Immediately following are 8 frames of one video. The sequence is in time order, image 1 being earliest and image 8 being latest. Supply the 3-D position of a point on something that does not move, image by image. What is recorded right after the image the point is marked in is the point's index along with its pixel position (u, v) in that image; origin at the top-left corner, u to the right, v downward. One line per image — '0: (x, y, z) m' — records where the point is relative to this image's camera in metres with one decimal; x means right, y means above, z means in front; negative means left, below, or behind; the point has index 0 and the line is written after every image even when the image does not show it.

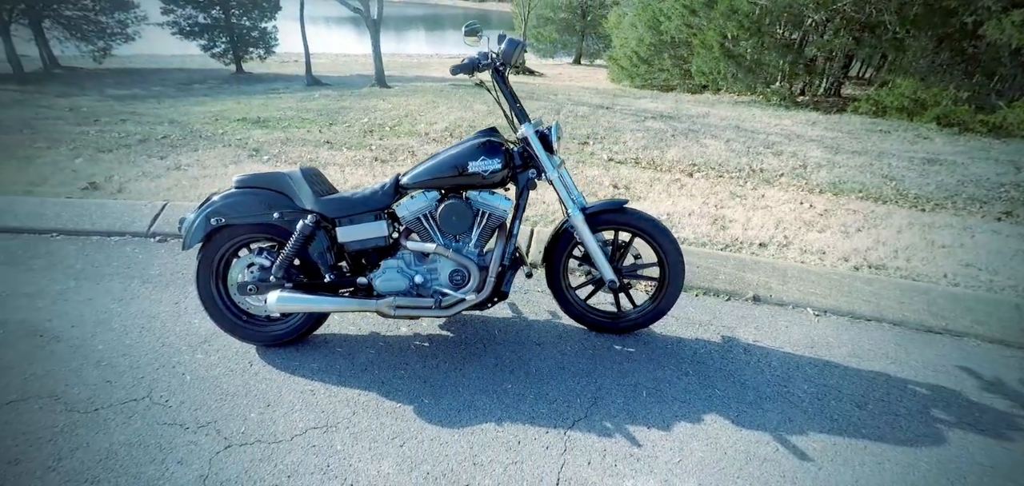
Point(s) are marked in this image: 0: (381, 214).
0: (-0.6, +0.1, +2.6) m
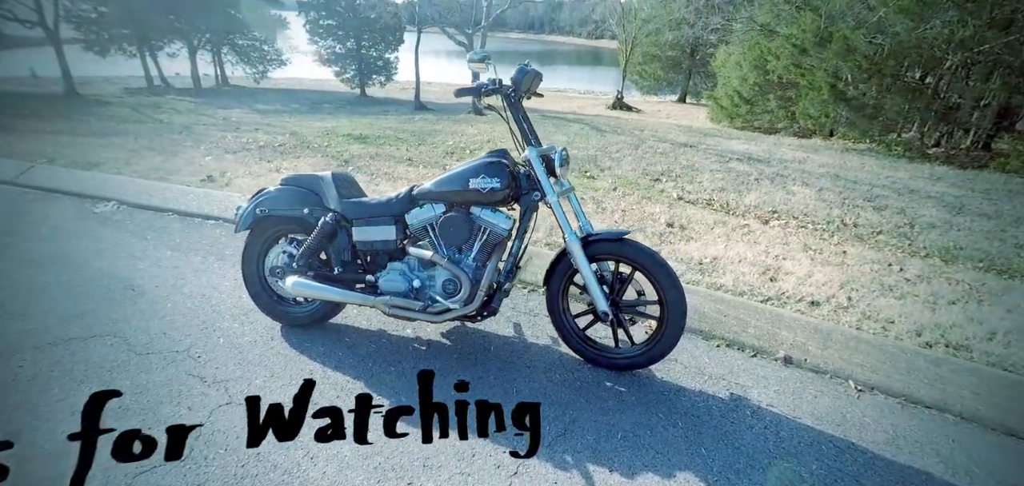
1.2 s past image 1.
0: (-0.7, +0.1, +2.9) m
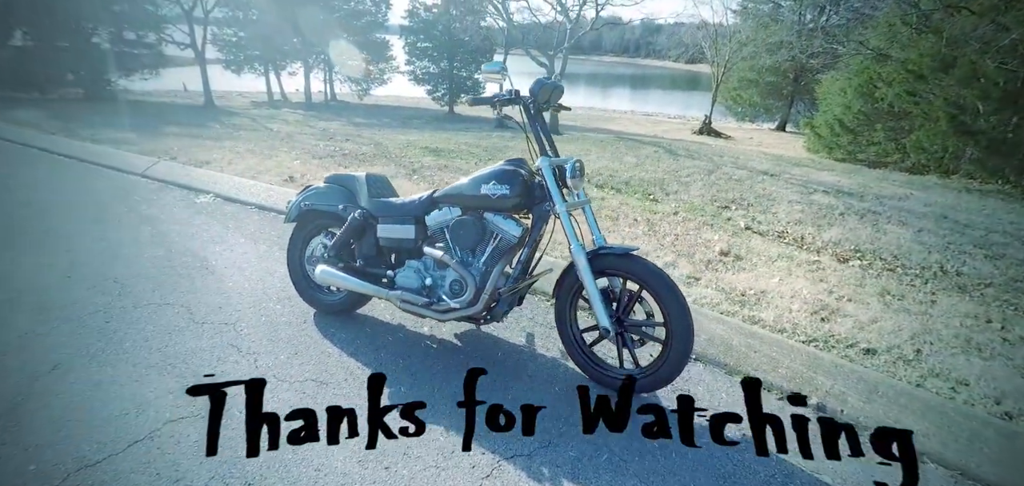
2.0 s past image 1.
0: (-0.6, +0.1, +3.1) m
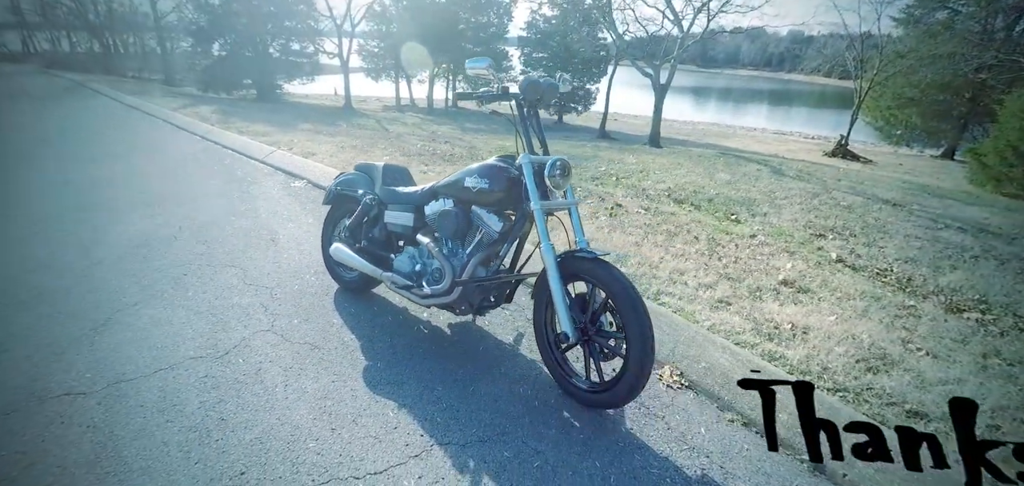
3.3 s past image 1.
0: (-0.6, +0.2, +3.2) m
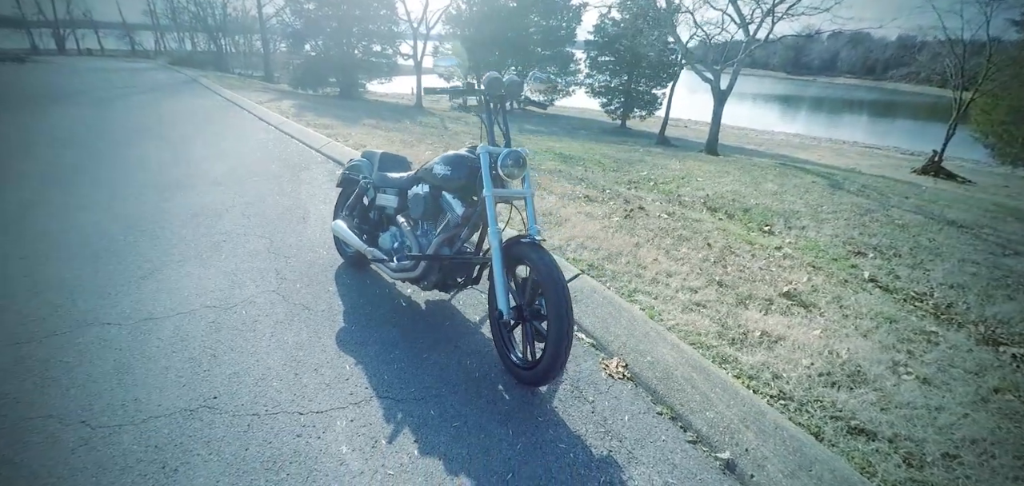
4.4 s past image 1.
0: (-0.7, +0.3, +3.5) m
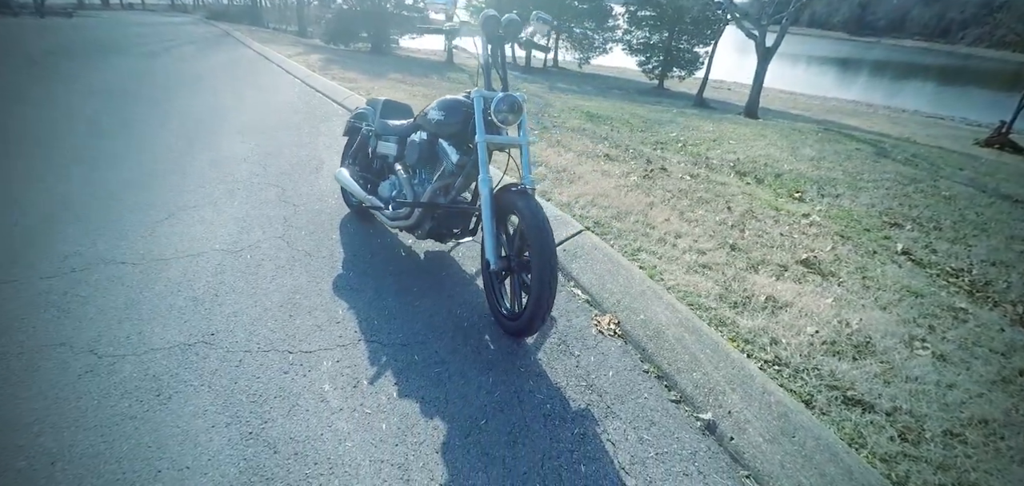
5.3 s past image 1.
0: (-0.7, +0.7, +3.4) m
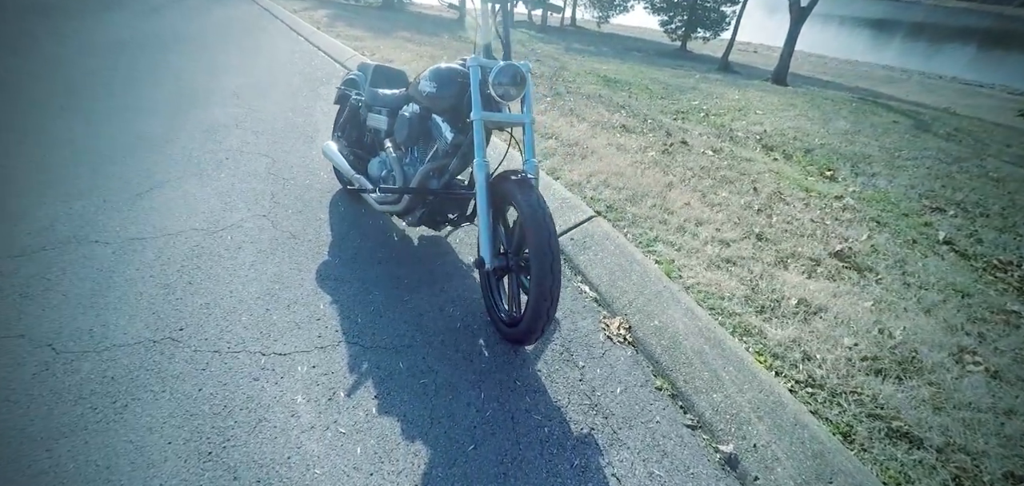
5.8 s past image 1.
0: (-0.7, +0.8, +3.1) m
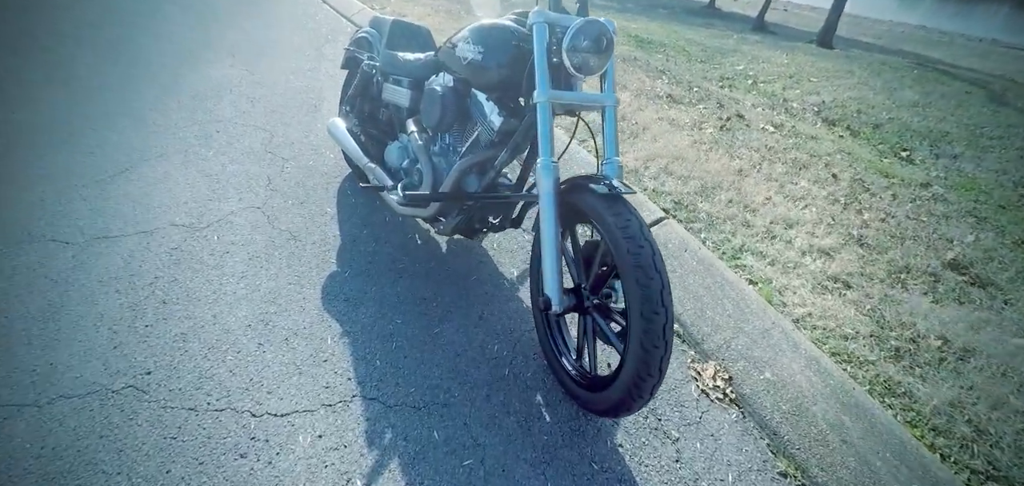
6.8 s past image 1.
0: (-0.5, +0.7, +2.4) m
